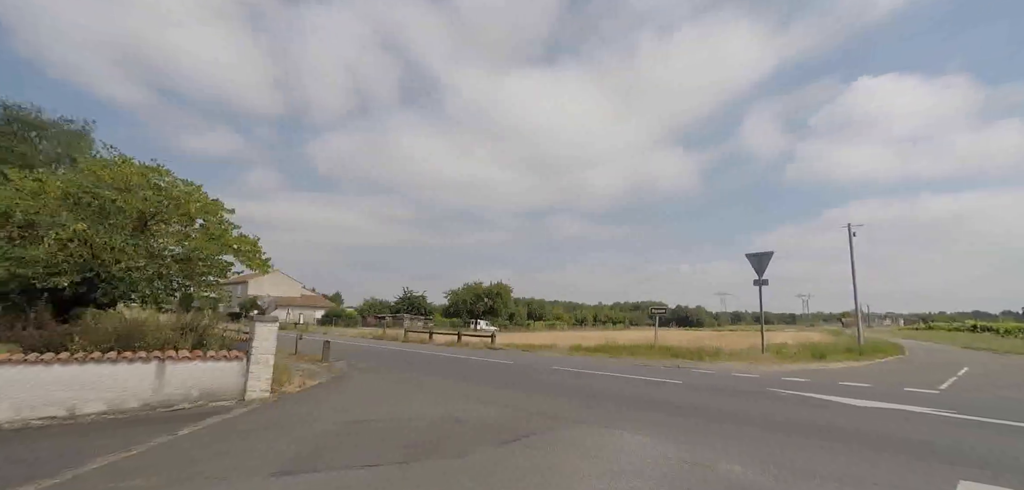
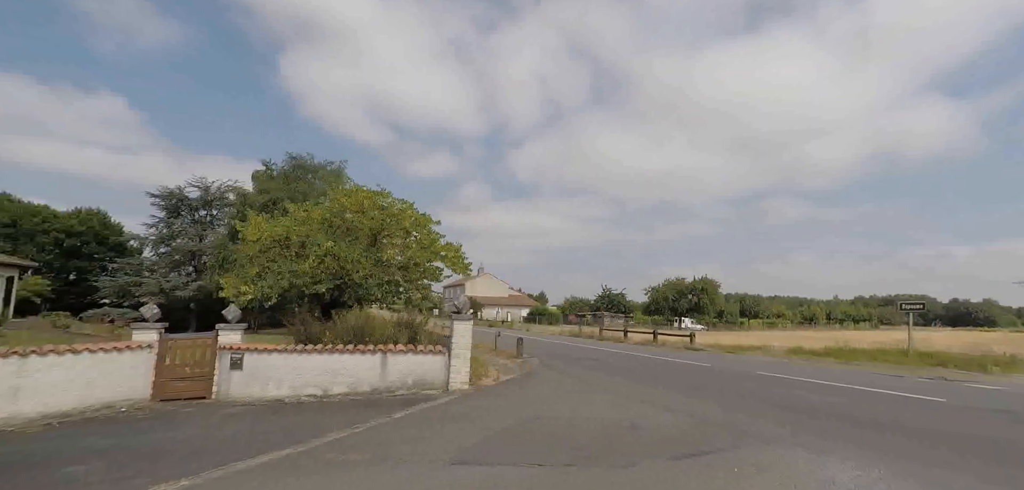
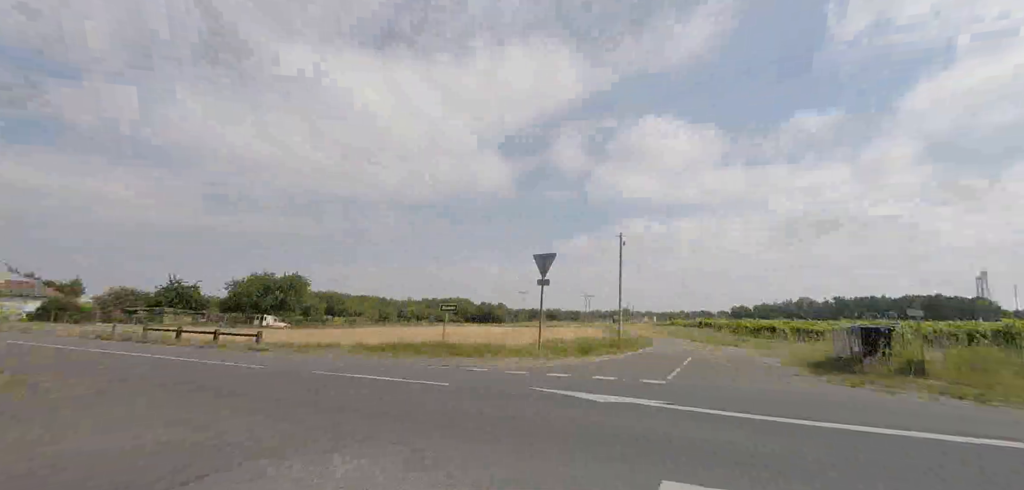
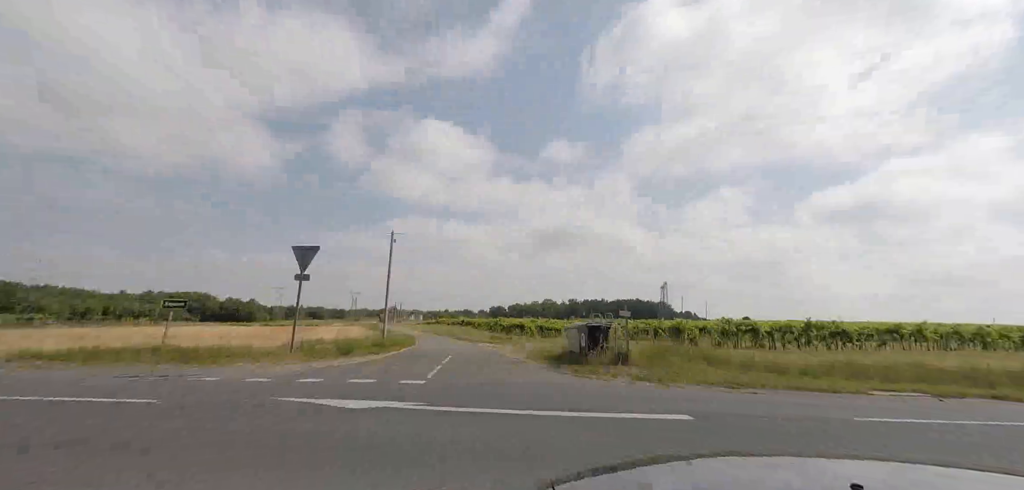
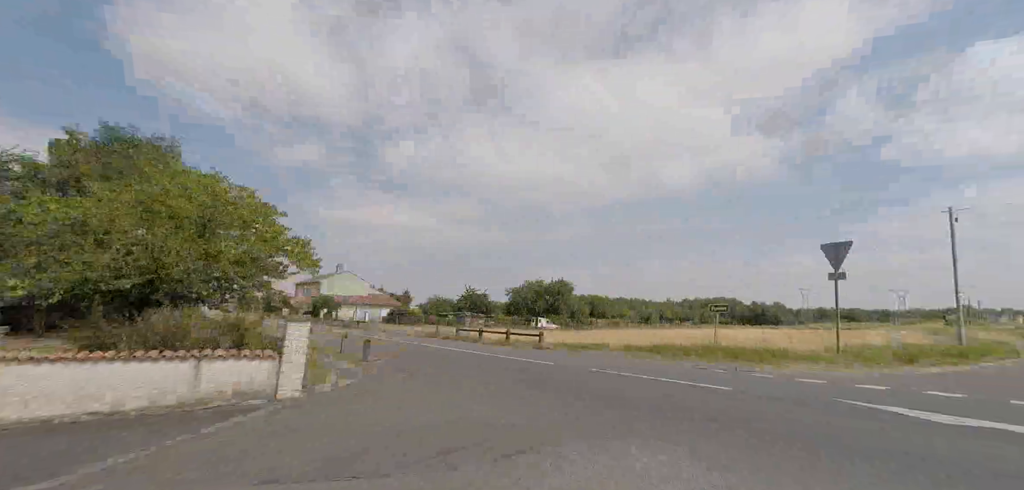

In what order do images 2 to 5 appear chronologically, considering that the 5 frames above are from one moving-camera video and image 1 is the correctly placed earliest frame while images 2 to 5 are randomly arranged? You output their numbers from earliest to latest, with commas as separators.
2, 5, 3, 4
